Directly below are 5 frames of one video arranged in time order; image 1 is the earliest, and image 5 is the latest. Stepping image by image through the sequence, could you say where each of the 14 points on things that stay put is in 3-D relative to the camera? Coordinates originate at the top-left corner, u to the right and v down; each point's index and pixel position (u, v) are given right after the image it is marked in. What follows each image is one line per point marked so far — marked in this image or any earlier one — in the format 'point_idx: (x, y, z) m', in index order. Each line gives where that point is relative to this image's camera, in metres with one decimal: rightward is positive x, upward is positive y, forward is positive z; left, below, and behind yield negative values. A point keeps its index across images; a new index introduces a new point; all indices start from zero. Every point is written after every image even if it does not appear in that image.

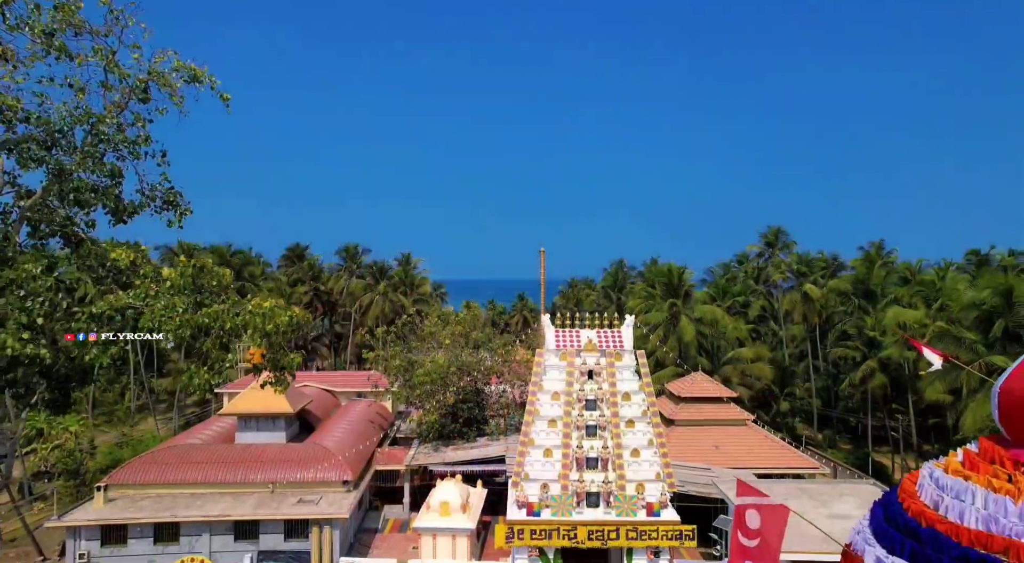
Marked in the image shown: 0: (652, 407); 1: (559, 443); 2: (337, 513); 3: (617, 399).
0: (+3.5, -3.2, +16.3) m
1: (+1.1, -4.0, +16.0) m
2: (-4.7, -6.2, +17.1) m
3: (+2.7, -3.0, +16.4) m
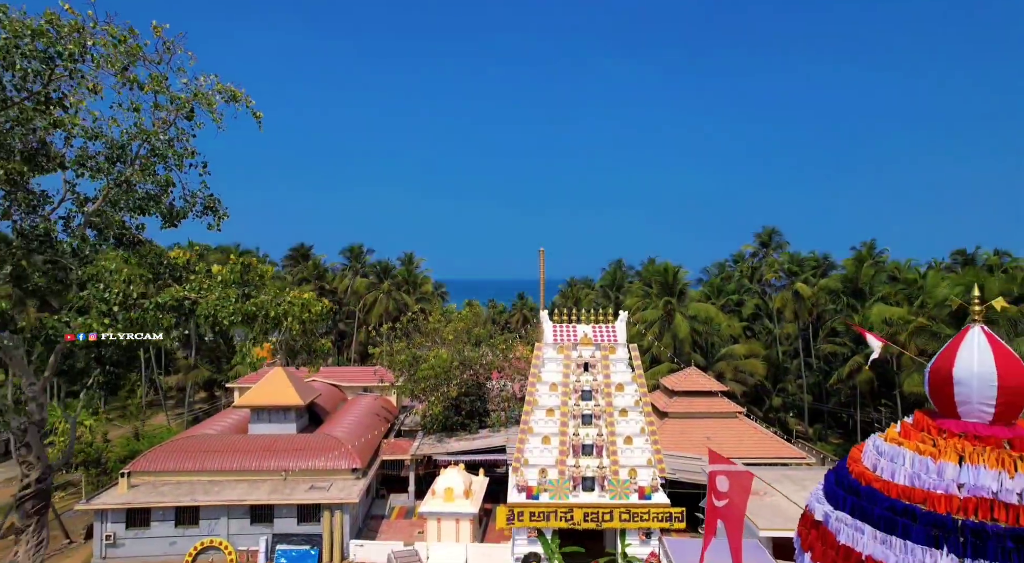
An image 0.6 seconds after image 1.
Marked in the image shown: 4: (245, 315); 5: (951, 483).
0: (+3.5, -3.1, +17.3) m
1: (+1.2, -4.0, +17.0) m
2: (-4.7, -6.1, +18.2) m
3: (+2.7, -3.0, +17.4) m
4: (-3.5, -0.4, +9.1) m
5: (+4.4, -2.0, +6.2) m
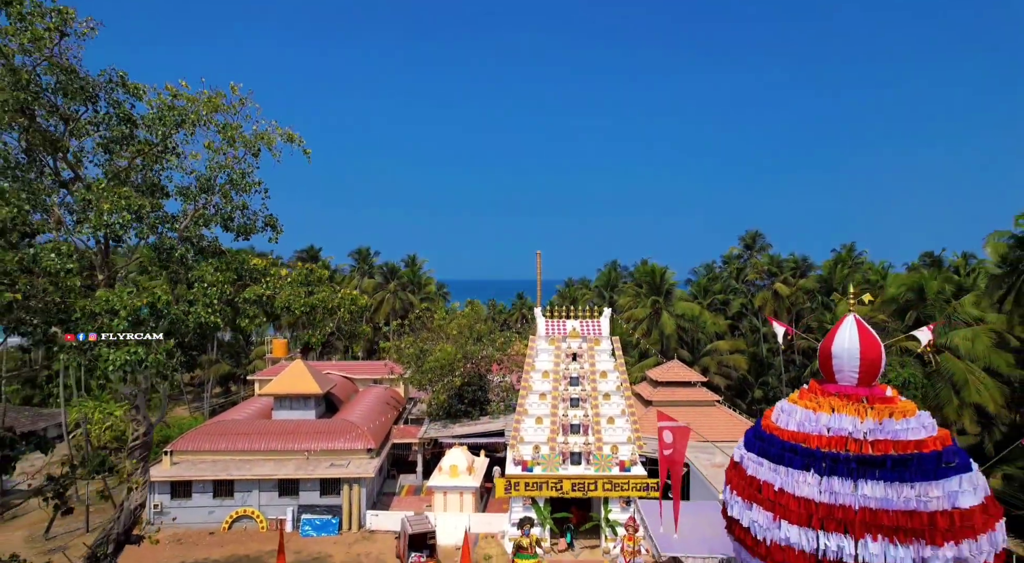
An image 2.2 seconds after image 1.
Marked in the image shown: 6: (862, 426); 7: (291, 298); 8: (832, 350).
0: (+3.5, -3.1, +19.7) m
1: (+1.1, -4.0, +19.5) m
2: (-4.8, -6.1, +20.6) m
3: (+2.6, -3.0, +19.9) m
4: (-3.6, -0.4, +11.5) m
5: (+4.3, -2.0, +8.7) m
6: (+4.7, -1.9, +8.5) m
7: (-3.6, -0.2, +11.0) m
8: (+4.7, -1.0, +9.3) m
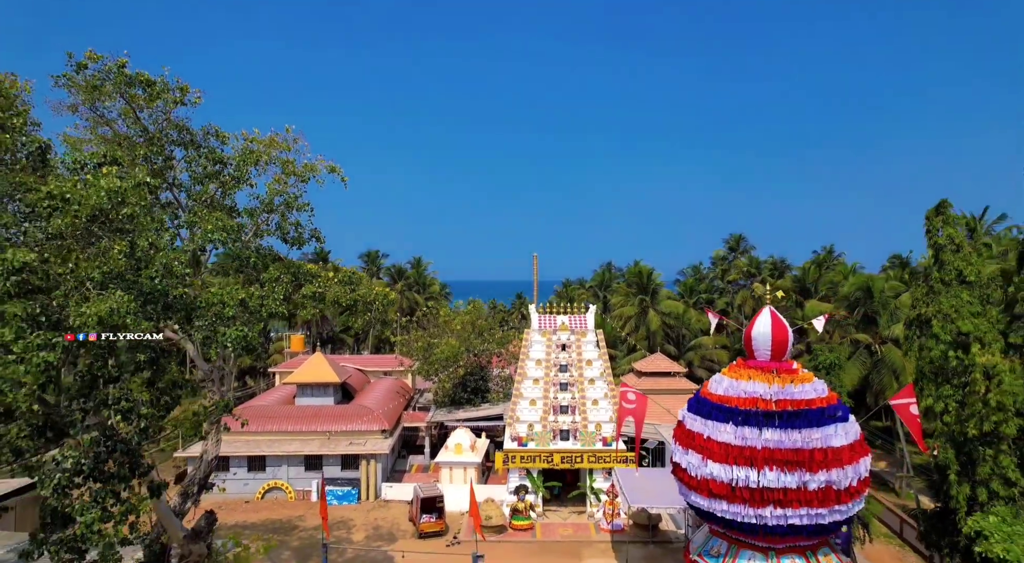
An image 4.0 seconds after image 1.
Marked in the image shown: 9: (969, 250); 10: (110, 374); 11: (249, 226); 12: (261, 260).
0: (+3.4, -3.1, +22.6) m
1: (+1.0, -4.0, +22.3) m
2: (-4.9, -6.2, +23.5) m
3: (+2.5, -3.0, +22.8) m
4: (-3.7, -0.4, +14.4) m
5: (+4.2, -2.0, +11.5) m
6: (+4.6, -1.9, +11.3) m
7: (-3.7, -0.2, +13.9) m
8: (+4.6, -1.0, +12.2) m
9: (+8.7, +0.6, +12.2) m
10: (-4.8, -1.1, +7.6) m
11: (-5.4, +1.1, +13.2) m
12: (-5.0, +0.4, +12.9) m
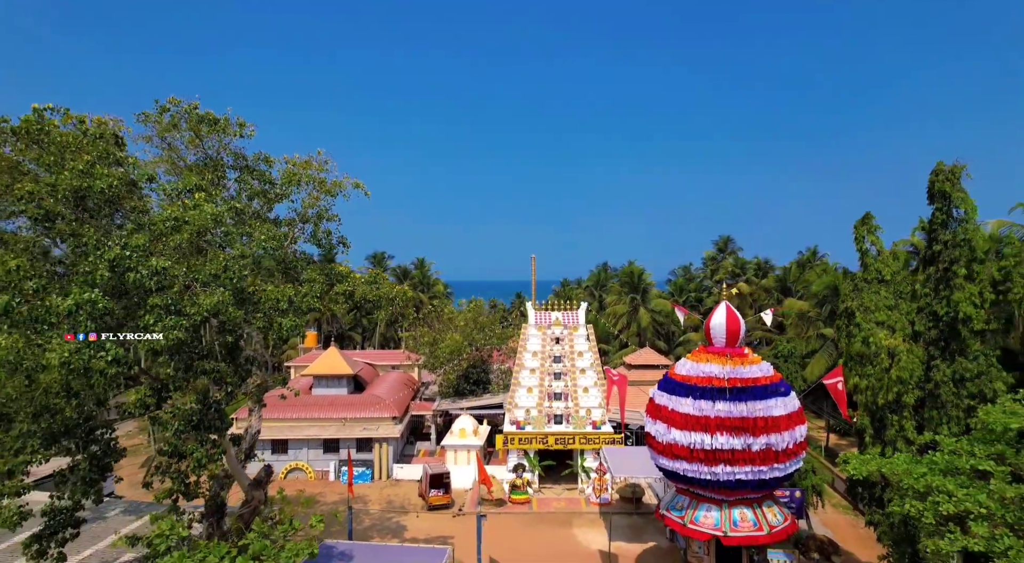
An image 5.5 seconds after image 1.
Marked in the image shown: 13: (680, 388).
0: (+3.3, -3.1, +25.0) m
1: (+0.9, -4.0, +24.7) m
2: (-4.9, -6.1, +25.9) m
3: (+2.5, -3.0, +25.2) m
4: (-3.7, -0.4, +16.8) m
5: (+4.1, -1.9, +13.9) m
6: (+4.6, -1.9, +13.7) m
7: (-3.8, -0.2, +16.3) m
8: (+4.6, -1.0, +14.6) m
9: (+8.6, +0.6, +14.6) m
10: (-4.8, -1.1, +10.0) m
11: (-5.4, +1.1, +15.6) m
12: (-5.1, +0.4, +15.3) m
13: (+3.6, -2.3, +14.0) m
